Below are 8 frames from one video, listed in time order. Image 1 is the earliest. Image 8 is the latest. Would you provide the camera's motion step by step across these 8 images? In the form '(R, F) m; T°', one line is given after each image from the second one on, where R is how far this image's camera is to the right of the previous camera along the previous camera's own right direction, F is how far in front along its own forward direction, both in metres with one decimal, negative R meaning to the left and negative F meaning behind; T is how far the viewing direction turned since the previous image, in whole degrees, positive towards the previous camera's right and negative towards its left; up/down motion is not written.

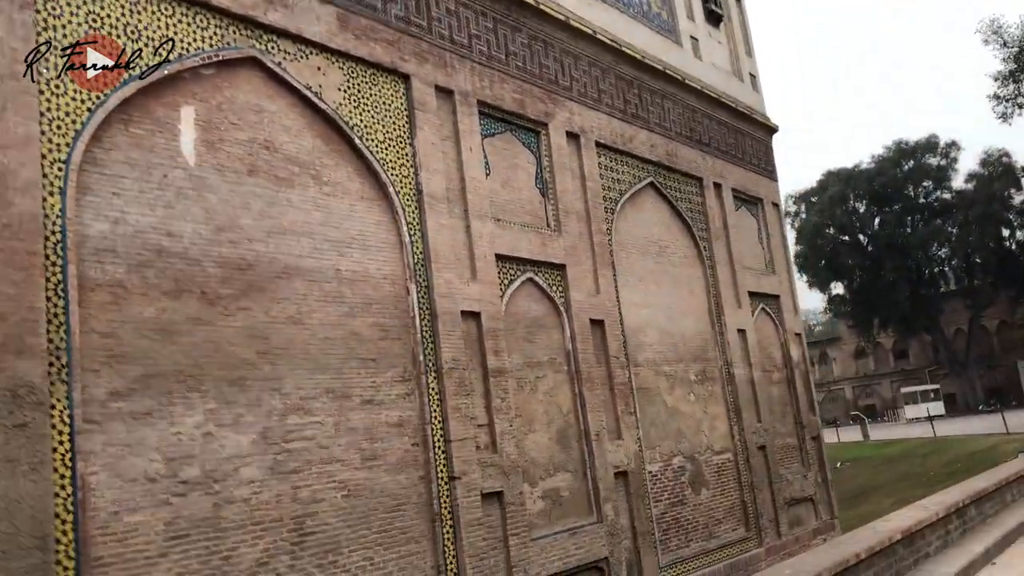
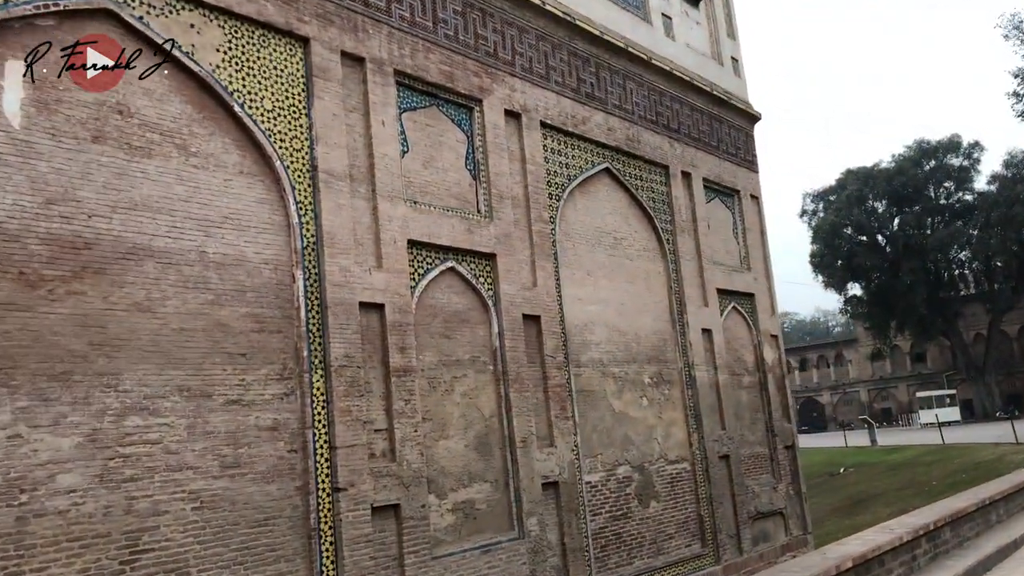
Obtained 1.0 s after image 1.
(+0.7, +0.7) m; -1°
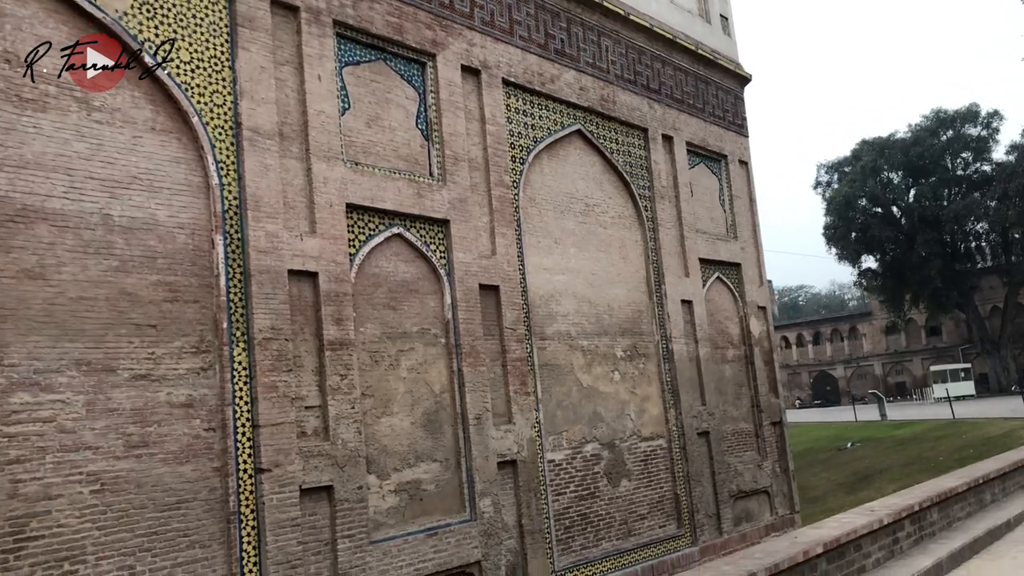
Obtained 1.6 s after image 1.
(+0.4, +0.4) m; -1°
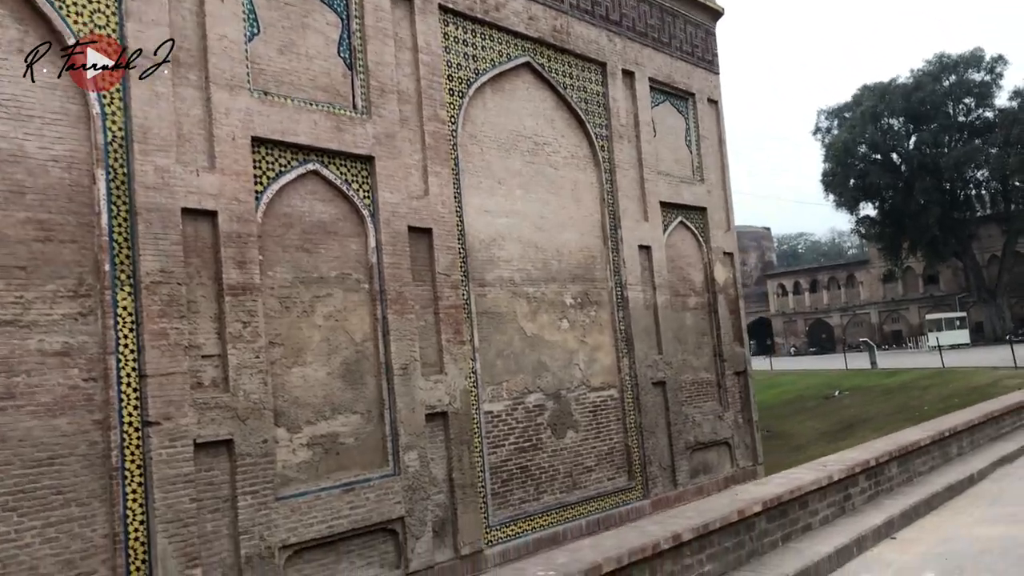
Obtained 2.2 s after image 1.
(+0.5, +0.4) m; 0°
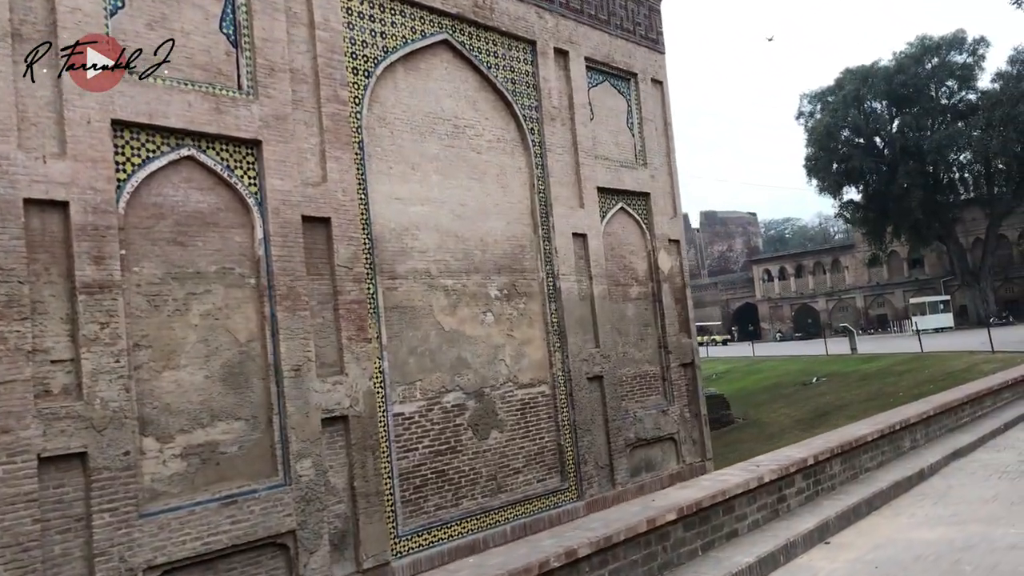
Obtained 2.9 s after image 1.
(+0.5, +0.4) m; +1°
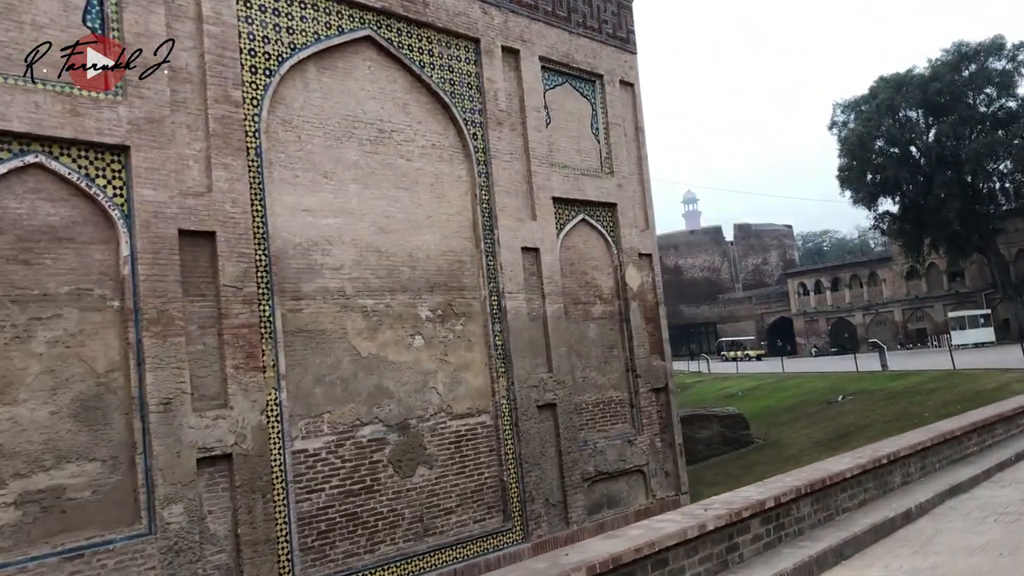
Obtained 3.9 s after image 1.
(+0.8, +0.7) m; -2°
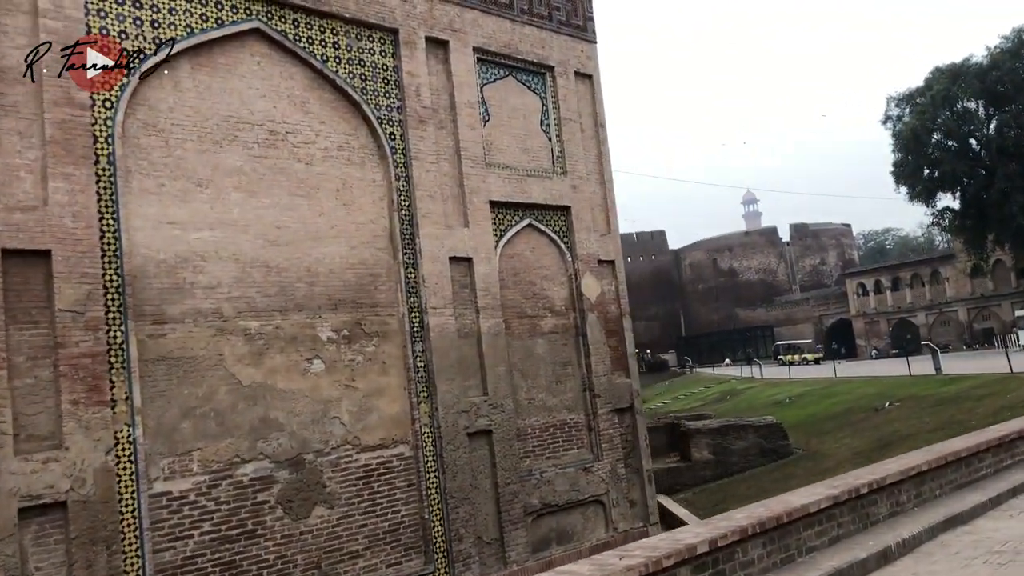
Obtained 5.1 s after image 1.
(+1.0, +0.7) m; -4°
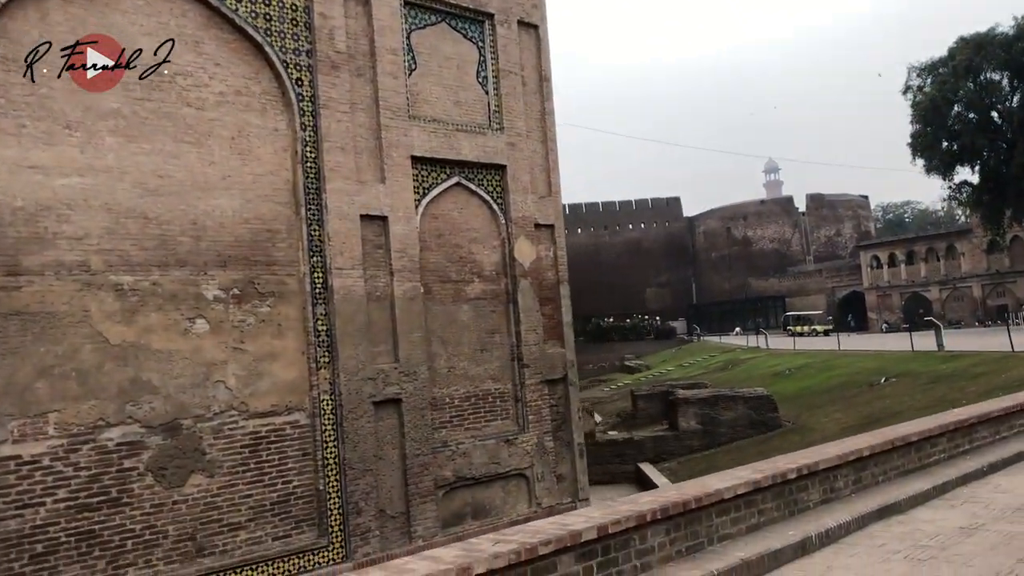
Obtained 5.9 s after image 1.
(+0.7, +0.4) m; -1°
